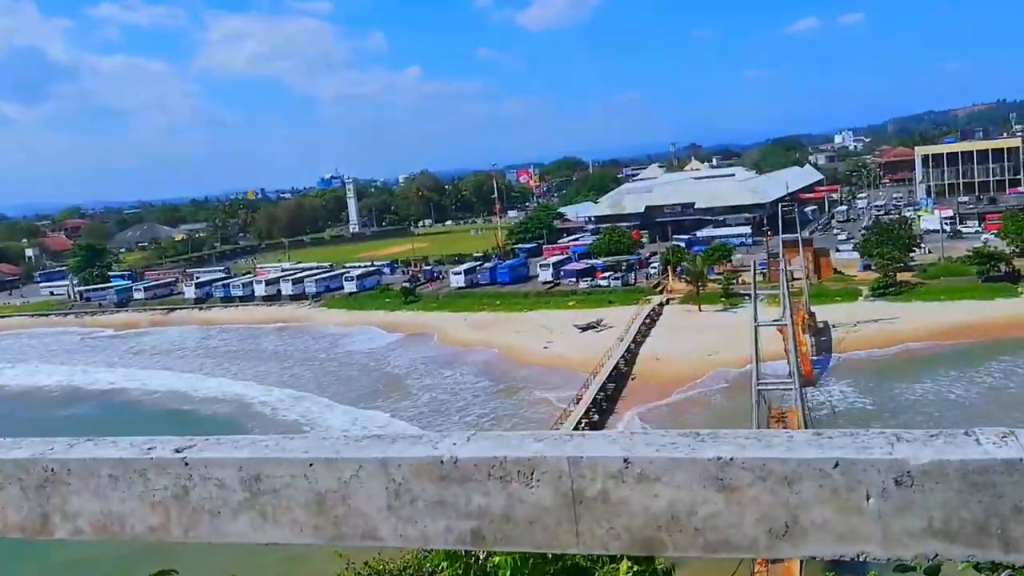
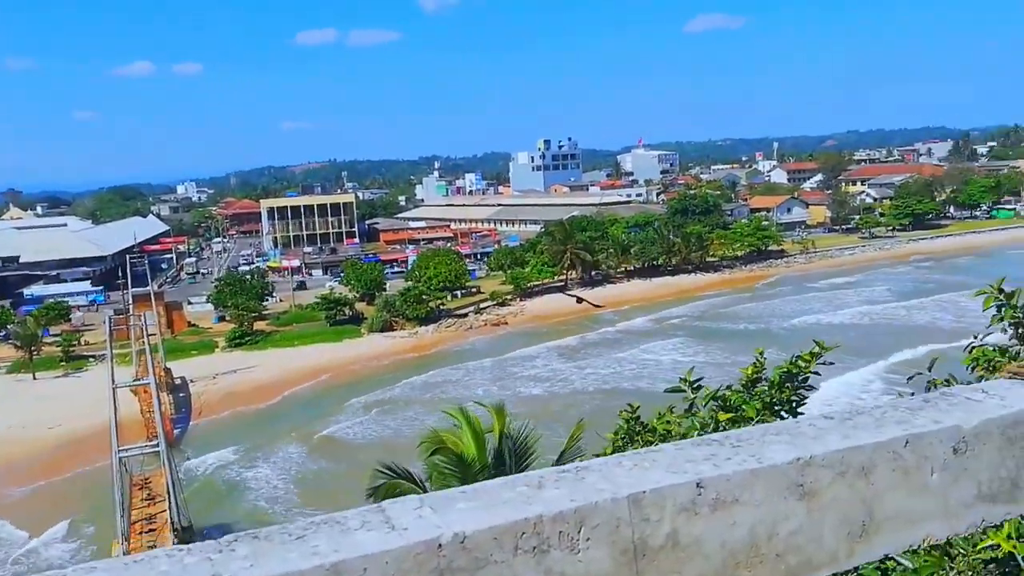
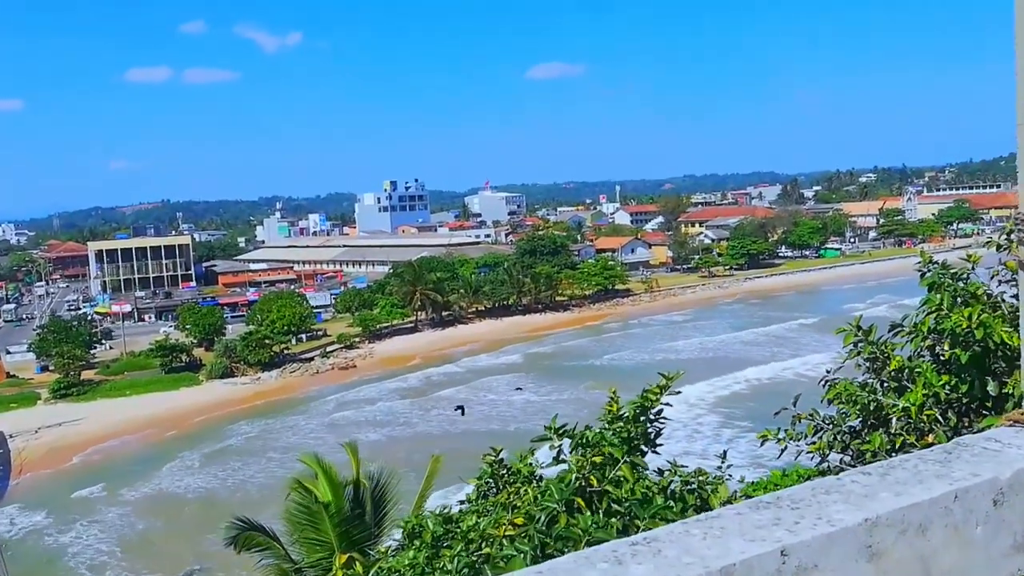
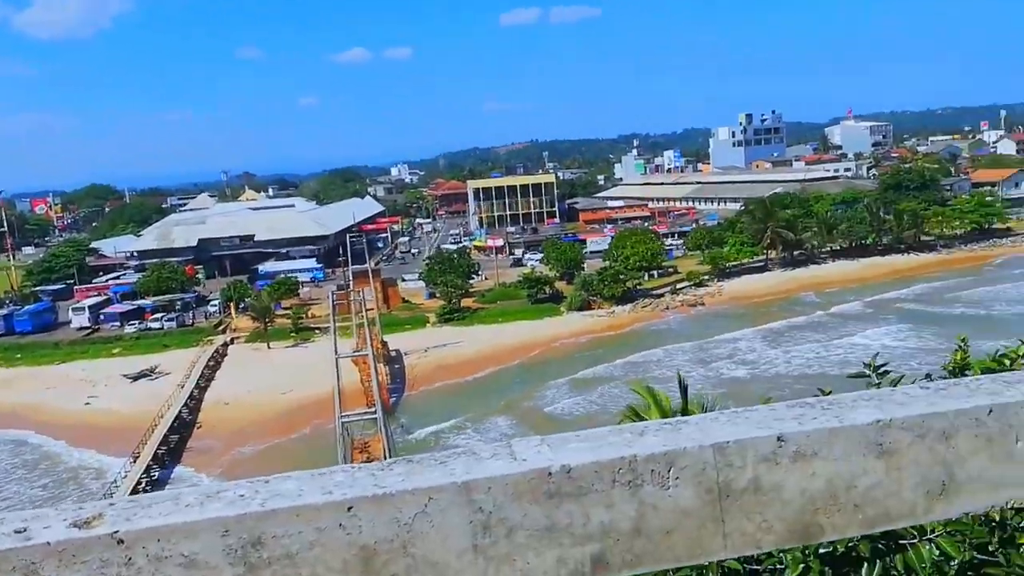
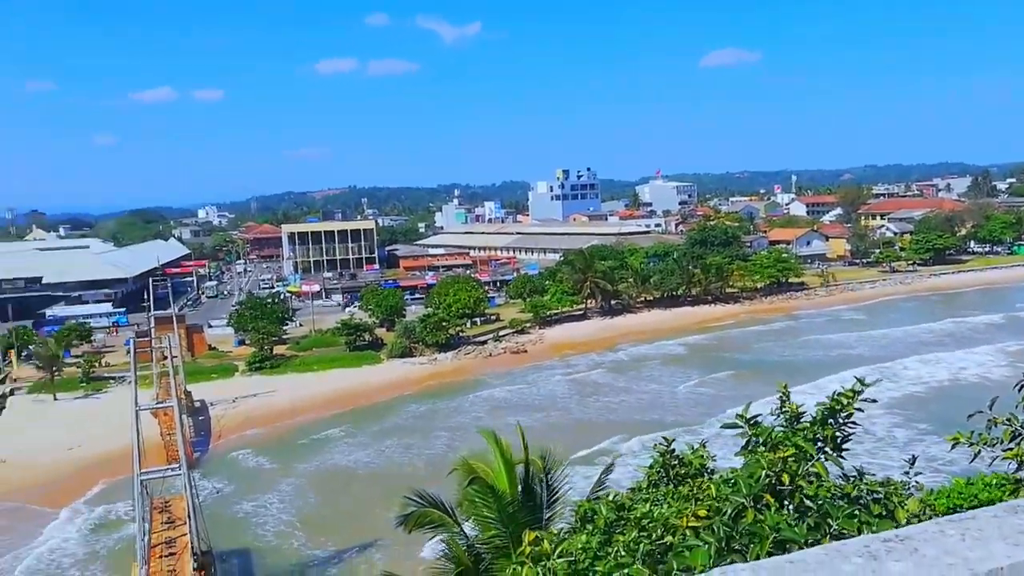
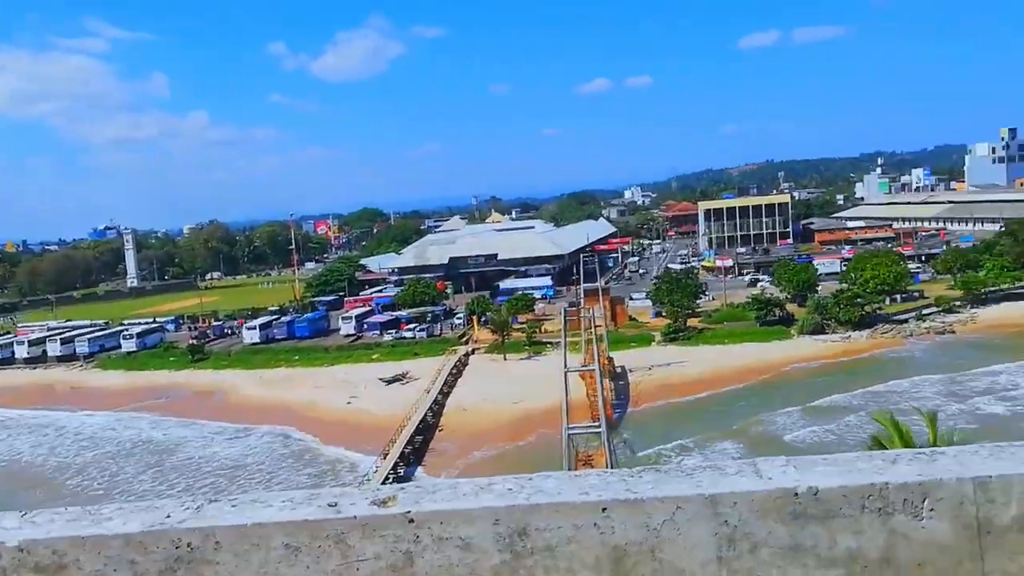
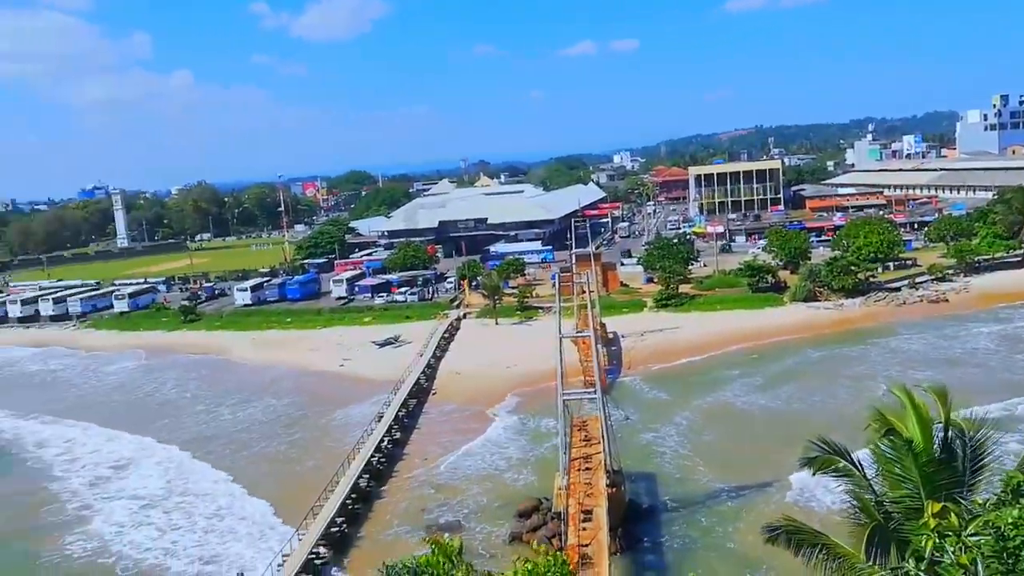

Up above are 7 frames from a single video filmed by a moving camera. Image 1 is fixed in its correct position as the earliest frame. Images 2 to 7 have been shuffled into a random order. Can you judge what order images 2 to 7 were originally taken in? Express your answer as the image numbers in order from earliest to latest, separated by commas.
6, 4, 2, 3, 5, 7
